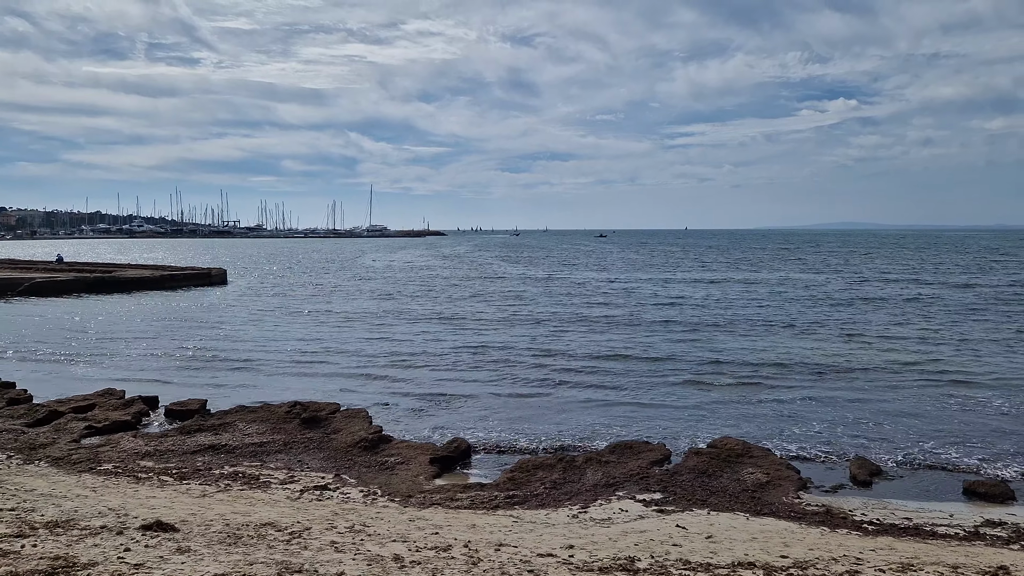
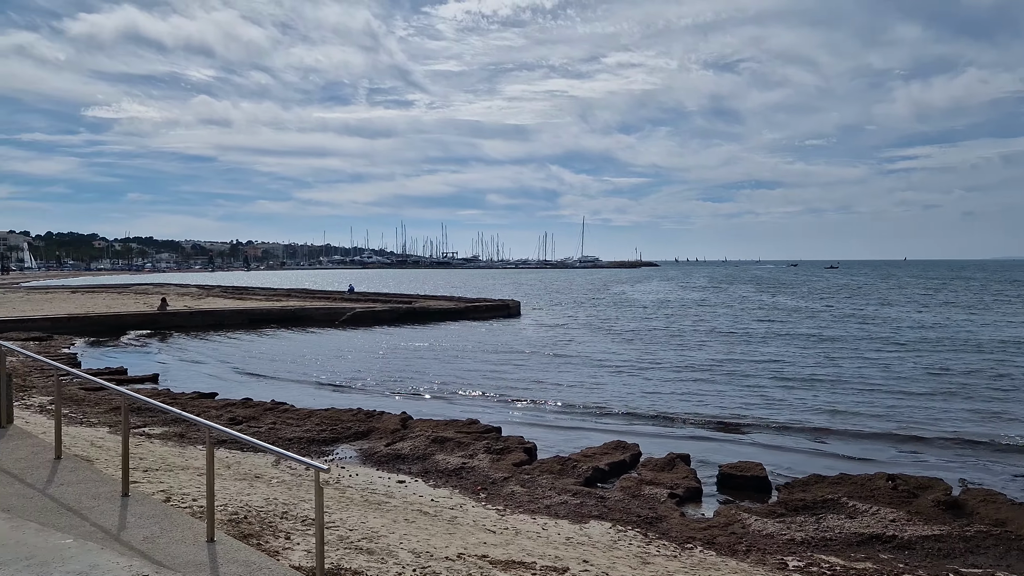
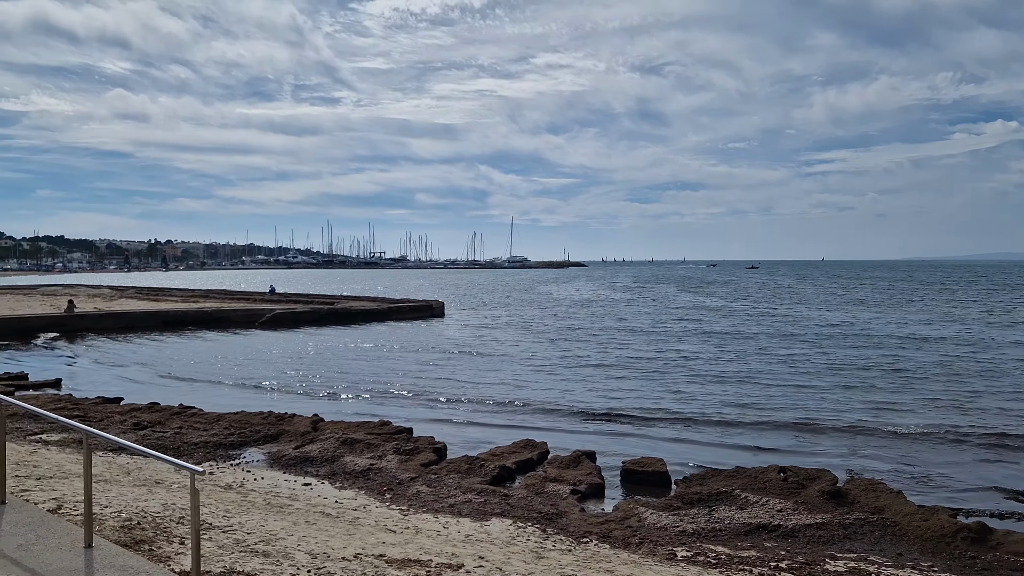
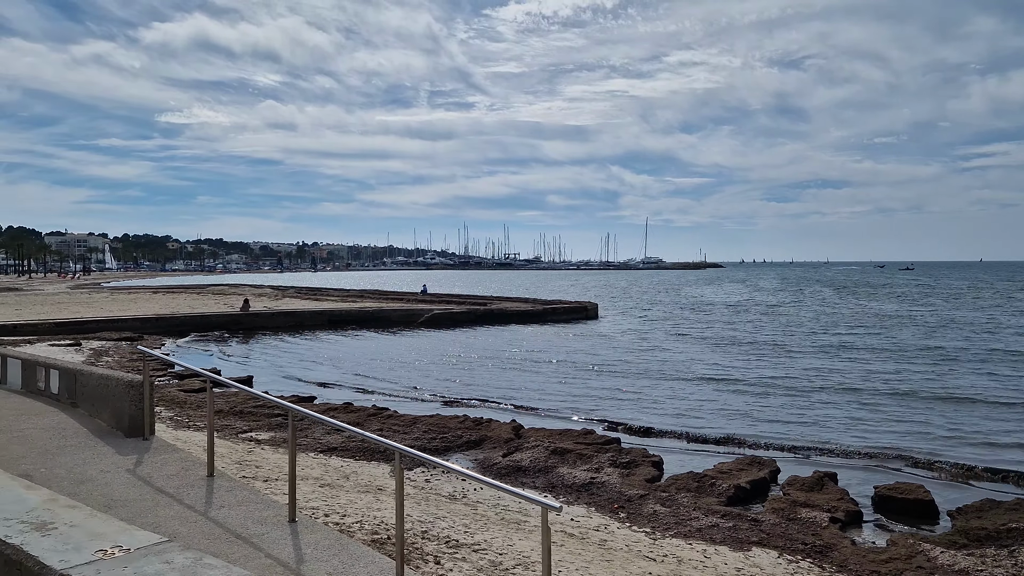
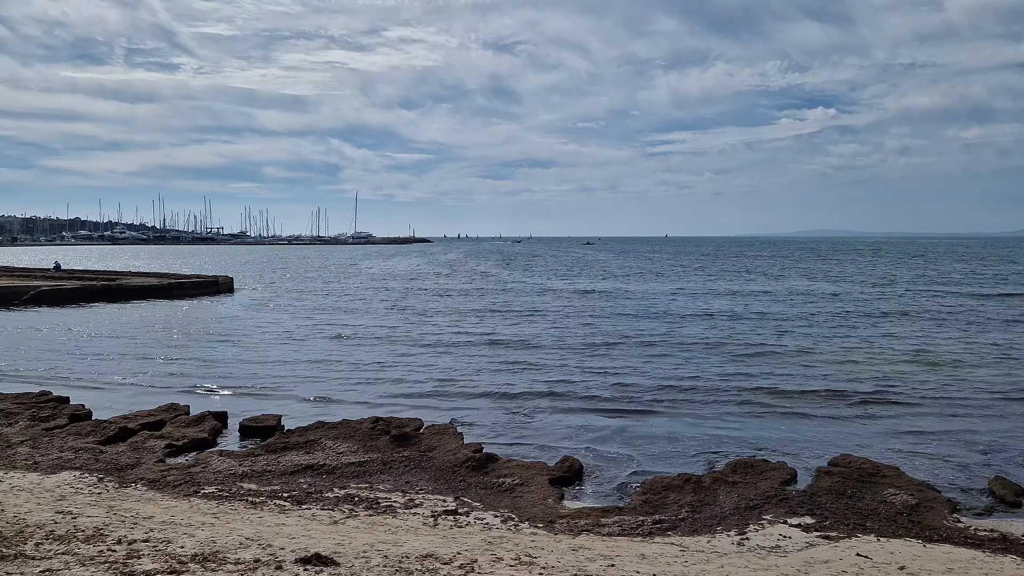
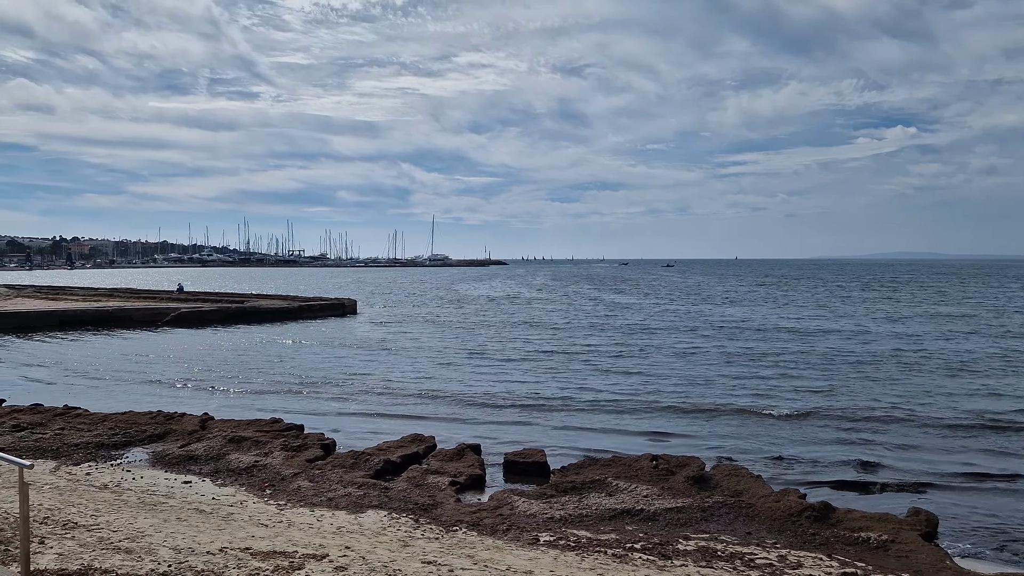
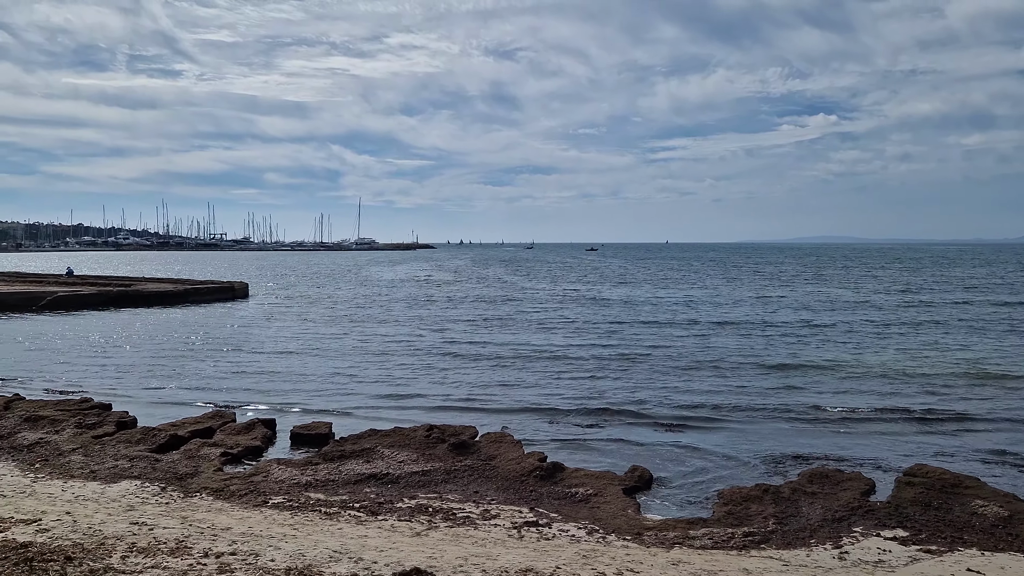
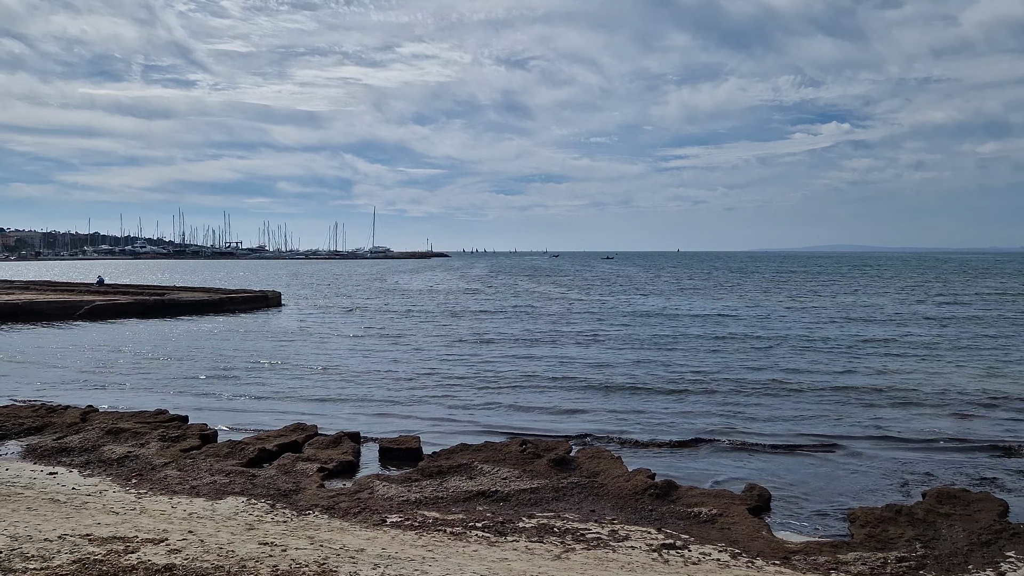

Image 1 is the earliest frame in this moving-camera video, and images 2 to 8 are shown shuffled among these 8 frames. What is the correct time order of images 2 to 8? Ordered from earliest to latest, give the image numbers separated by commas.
5, 7, 8, 6, 3, 2, 4
